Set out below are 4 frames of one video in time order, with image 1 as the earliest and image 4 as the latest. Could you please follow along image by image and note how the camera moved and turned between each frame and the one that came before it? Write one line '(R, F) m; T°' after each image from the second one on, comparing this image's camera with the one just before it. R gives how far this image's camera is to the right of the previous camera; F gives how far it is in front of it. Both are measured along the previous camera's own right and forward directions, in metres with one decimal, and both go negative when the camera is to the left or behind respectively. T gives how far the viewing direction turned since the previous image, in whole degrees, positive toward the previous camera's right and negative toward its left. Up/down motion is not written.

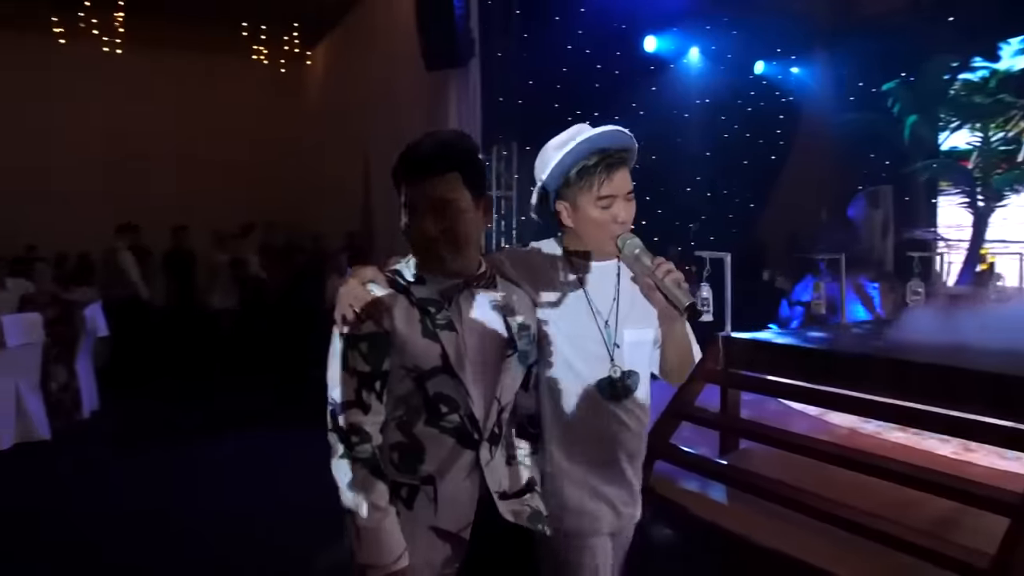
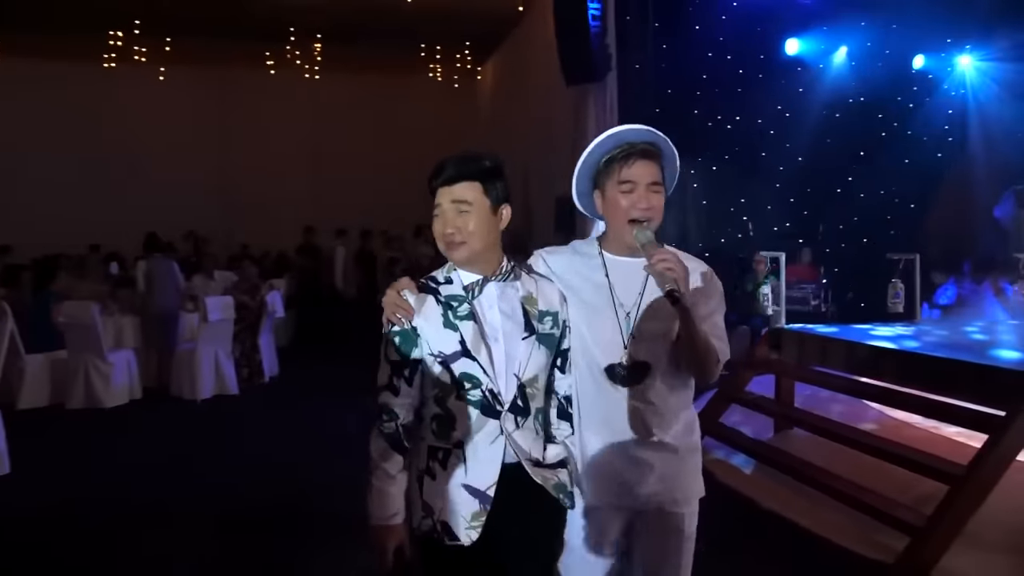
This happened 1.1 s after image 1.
(+0.6, -0.5) m; -14°
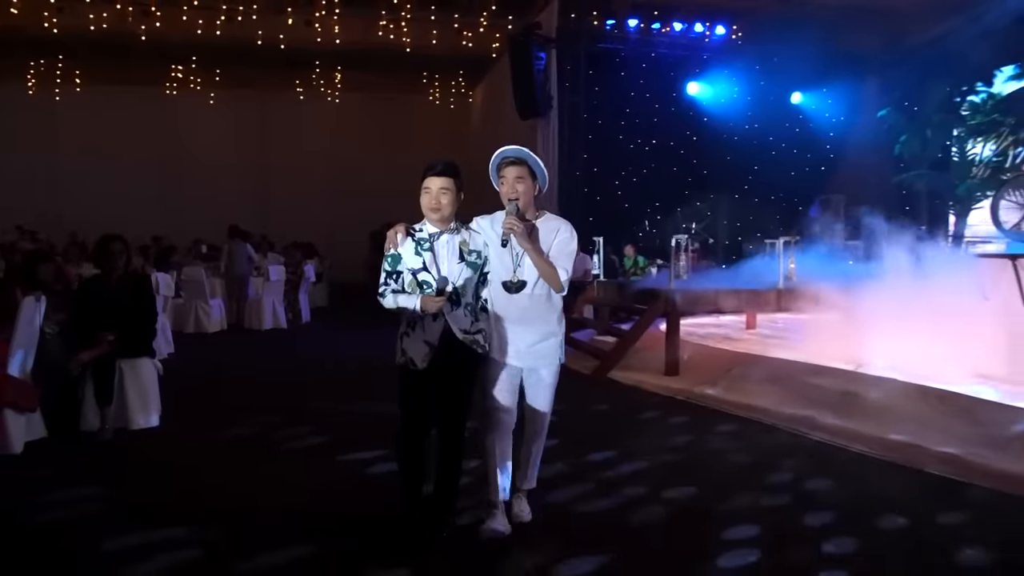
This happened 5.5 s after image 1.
(+0.7, -2.7) m; -1°
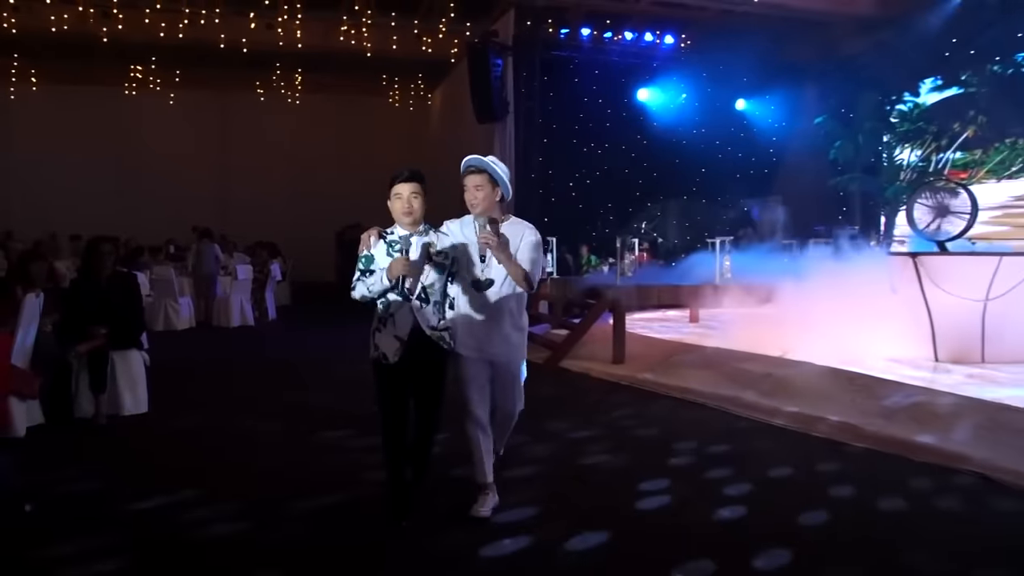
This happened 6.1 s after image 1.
(0.0, -0.4) m; +3°
